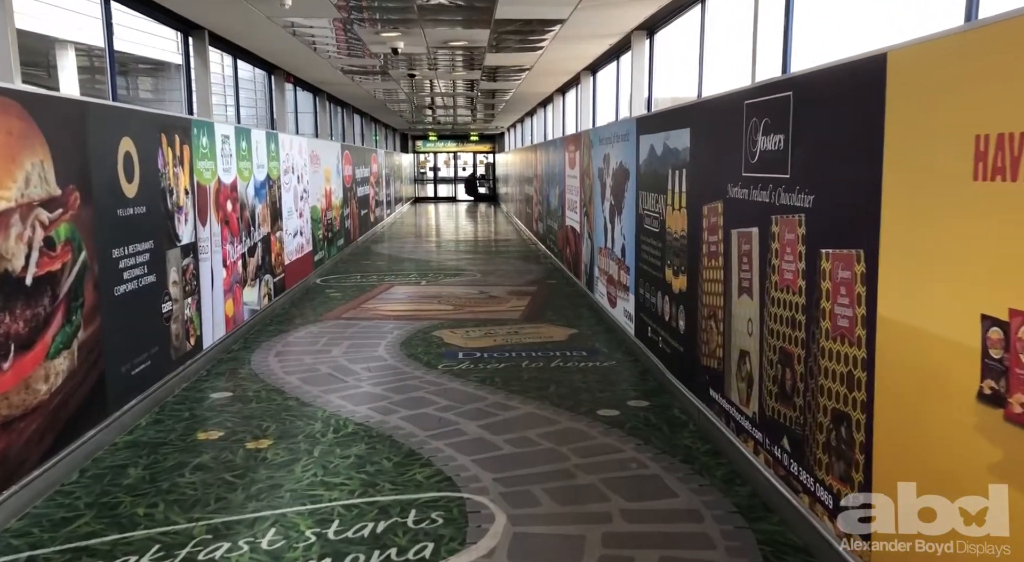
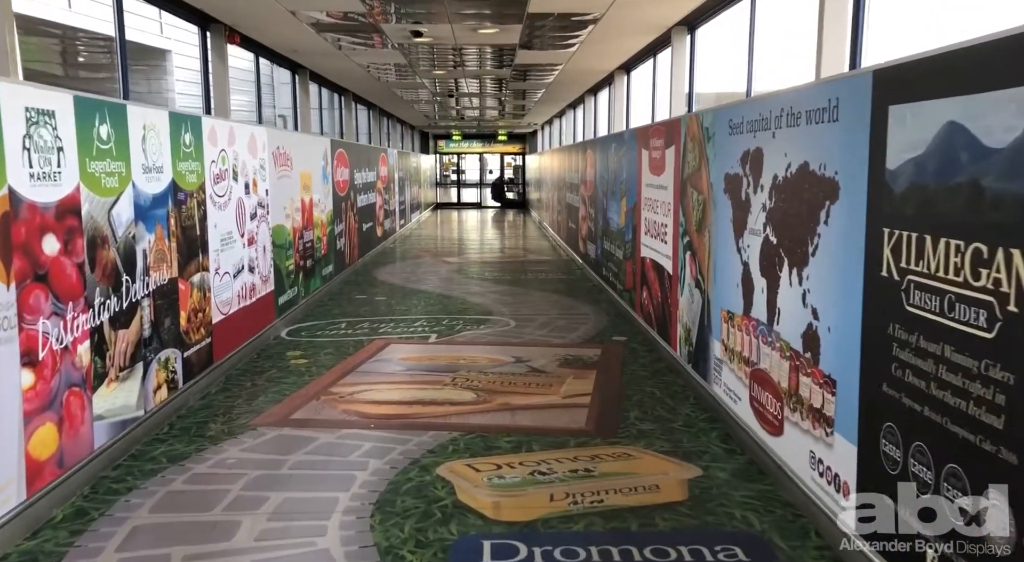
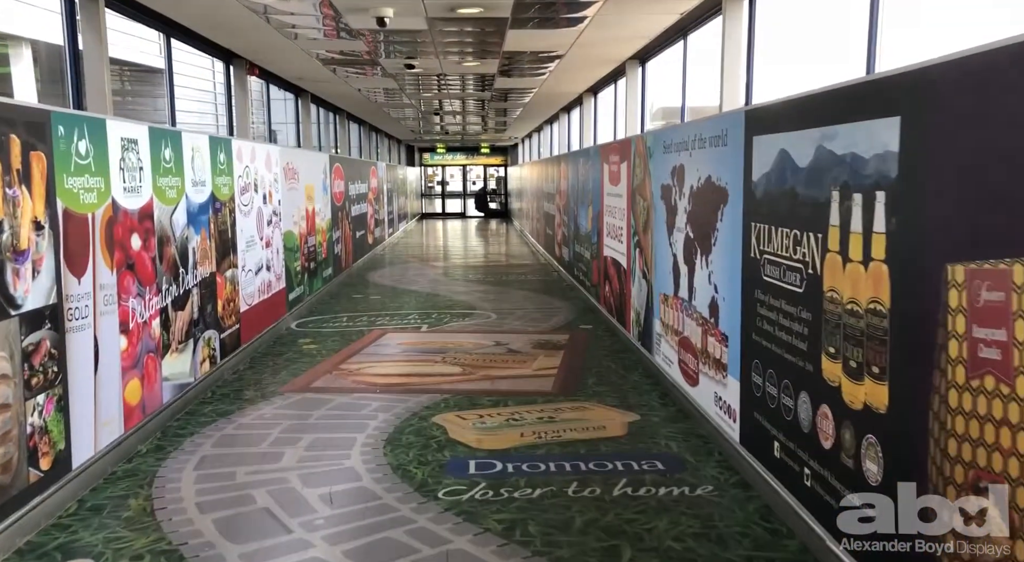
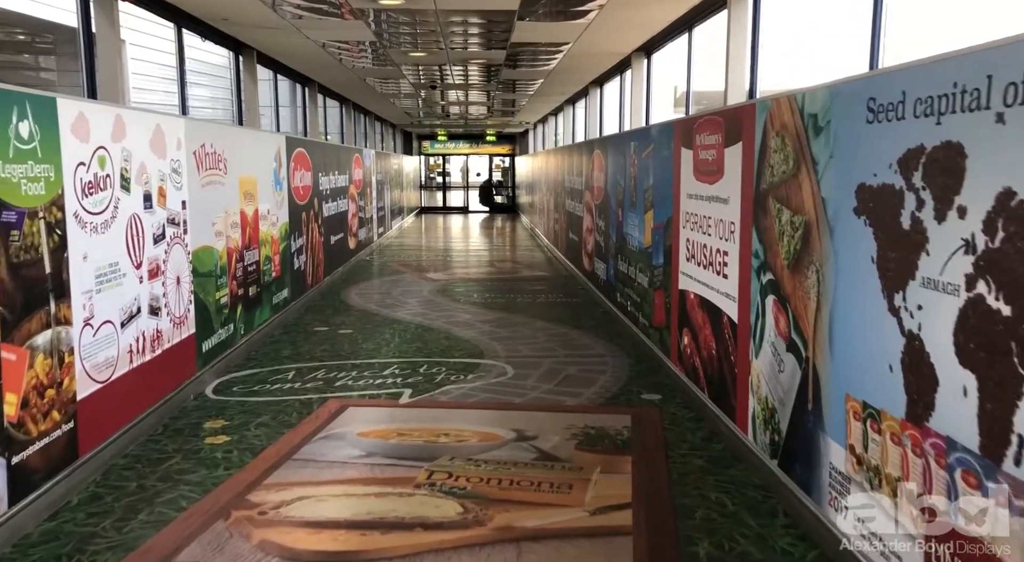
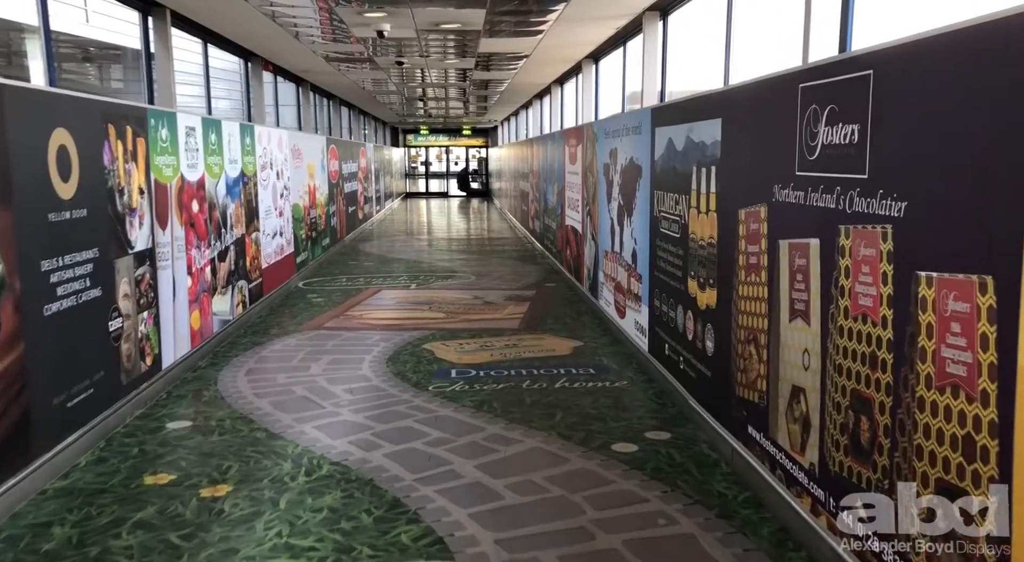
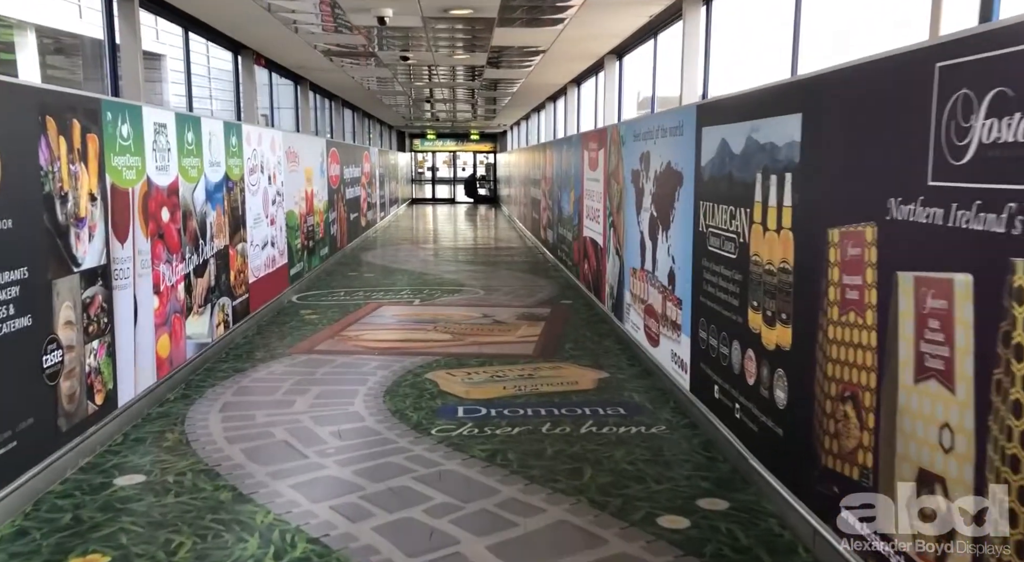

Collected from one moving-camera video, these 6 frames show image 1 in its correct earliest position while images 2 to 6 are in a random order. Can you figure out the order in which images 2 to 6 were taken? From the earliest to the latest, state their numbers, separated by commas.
5, 6, 3, 2, 4
